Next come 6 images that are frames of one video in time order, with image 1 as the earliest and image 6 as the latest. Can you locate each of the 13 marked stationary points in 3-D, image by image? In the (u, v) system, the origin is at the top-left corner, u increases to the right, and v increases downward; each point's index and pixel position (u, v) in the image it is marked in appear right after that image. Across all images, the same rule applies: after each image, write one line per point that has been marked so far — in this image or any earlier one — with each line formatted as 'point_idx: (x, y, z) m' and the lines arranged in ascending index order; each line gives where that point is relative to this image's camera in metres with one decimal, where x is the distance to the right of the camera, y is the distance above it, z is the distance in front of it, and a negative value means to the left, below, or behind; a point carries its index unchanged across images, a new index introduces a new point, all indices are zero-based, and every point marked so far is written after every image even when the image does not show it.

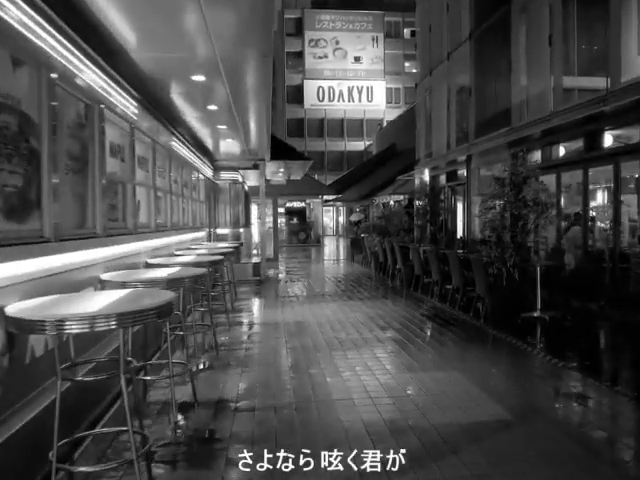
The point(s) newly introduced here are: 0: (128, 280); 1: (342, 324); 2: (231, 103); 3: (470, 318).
0: (-1.1, -0.2, +3.2) m
1: (+0.3, -1.0, +6.3) m
2: (-1.0, +1.5, +6.0) m
3: (+1.8, -0.9, +6.3) m
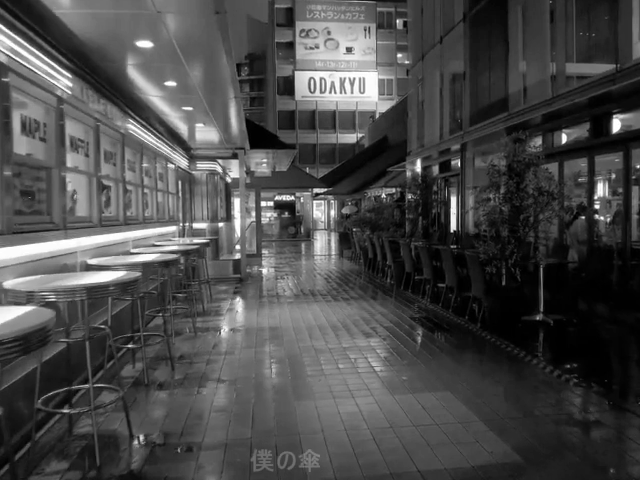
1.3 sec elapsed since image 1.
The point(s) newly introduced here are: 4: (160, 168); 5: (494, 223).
0: (-1.3, -0.2, +2.5) m
1: (+0.1, -0.9, +5.6) m
2: (-1.2, +1.6, +5.3) m
3: (+1.6, -0.9, +5.7) m
4: (-2.2, +1.0, +7.3) m
5: (+1.8, +0.2, +5.6) m
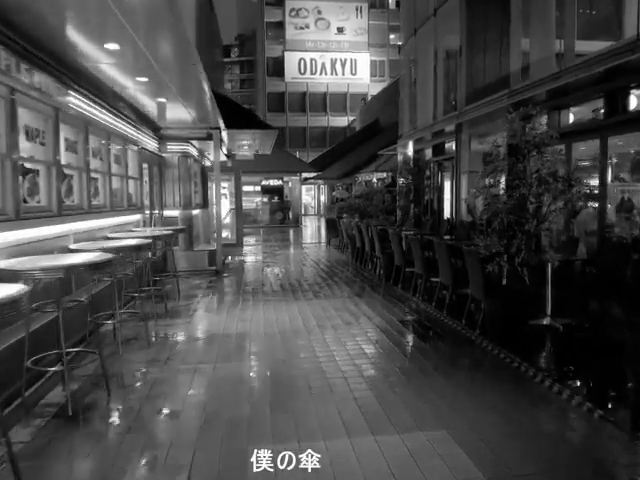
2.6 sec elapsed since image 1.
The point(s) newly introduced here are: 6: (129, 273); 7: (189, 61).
0: (-1.5, -0.3, +1.7) m
1: (-0.2, -0.9, +4.9) m
2: (-1.4, +1.6, +4.5) m
3: (+1.3, -0.8, +5.0) m
4: (-2.4, +1.1, +6.5) m
5: (+1.6, +0.2, +4.9) m
6: (-2.1, -0.3, +5.7) m
7: (-1.2, +1.6, +4.9) m
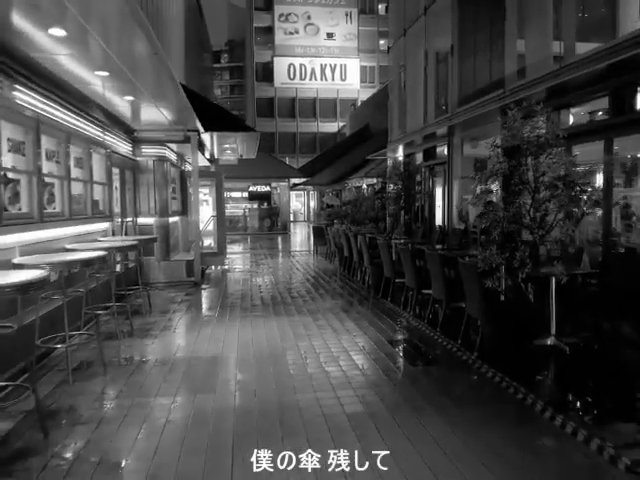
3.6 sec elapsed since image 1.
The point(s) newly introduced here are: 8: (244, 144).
0: (-1.6, -0.3, +1.2) m
1: (-0.3, -1.0, +4.4) m
2: (-1.6, +1.5, +4.0) m
3: (+1.2, -0.9, +4.5) m
4: (-2.6, +1.0, +6.0) m
5: (+1.5, +0.1, +4.4) m
6: (-2.2, -0.5, +5.2) m
7: (-1.4, +1.5, +4.4) m
8: (-1.4, +1.8, +10.1) m
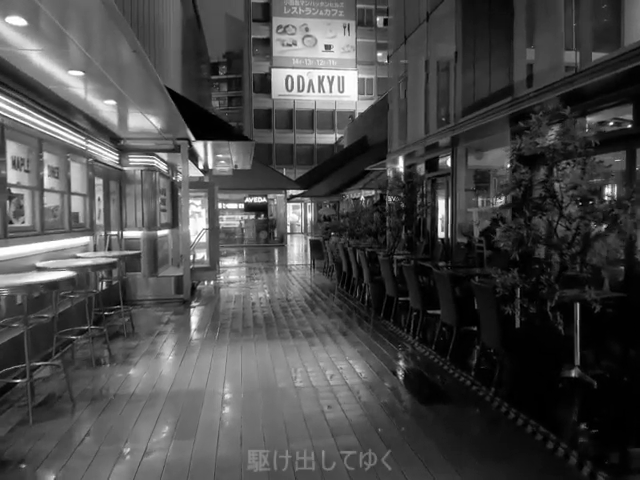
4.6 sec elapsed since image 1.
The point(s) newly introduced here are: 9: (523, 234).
0: (-1.6, -0.4, +0.8) m
1: (-0.3, -1.1, +3.9) m
2: (-1.6, +1.4, +3.6) m
3: (+1.2, -1.1, +4.1) m
4: (-2.7, +0.8, +5.5) m
5: (+1.4, 0.0, +4.0) m
6: (-2.3, -0.6, +4.7) m
7: (-1.4, +1.4, +4.0) m
8: (-1.5, +1.6, +9.7) m
9: (+1.5, 0.0, +3.9) m
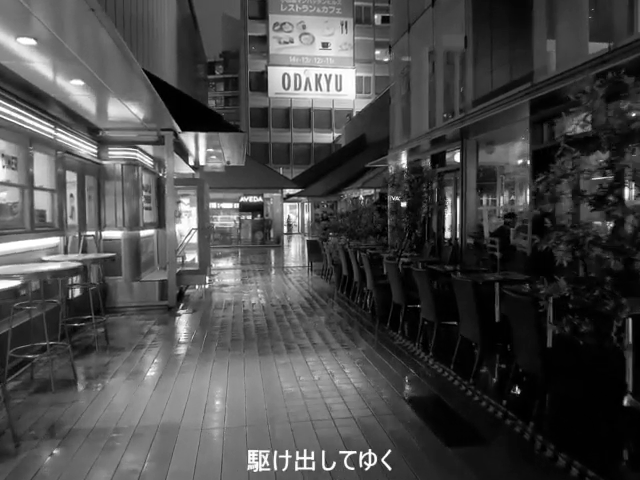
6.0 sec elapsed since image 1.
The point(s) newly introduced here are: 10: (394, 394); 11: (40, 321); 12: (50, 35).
0: (-1.6, -0.4, +0.1) m
1: (-0.3, -1.1, +3.3) m
2: (-1.6, +1.4, +2.9) m
3: (+1.2, -1.1, +3.4) m
4: (-2.7, +0.8, +4.9) m
5: (+1.4, 0.0, +3.3) m
6: (-2.3, -0.6, +4.1) m
7: (-1.4, +1.4, +3.3) m
8: (-1.5, +1.5, +9.0) m
9: (+1.5, 0.0, +3.3) m
10: (+0.5, -1.1, +3.8) m
11: (-2.4, -0.7, +4.7) m
12: (-1.8, +1.4, +3.6) m
